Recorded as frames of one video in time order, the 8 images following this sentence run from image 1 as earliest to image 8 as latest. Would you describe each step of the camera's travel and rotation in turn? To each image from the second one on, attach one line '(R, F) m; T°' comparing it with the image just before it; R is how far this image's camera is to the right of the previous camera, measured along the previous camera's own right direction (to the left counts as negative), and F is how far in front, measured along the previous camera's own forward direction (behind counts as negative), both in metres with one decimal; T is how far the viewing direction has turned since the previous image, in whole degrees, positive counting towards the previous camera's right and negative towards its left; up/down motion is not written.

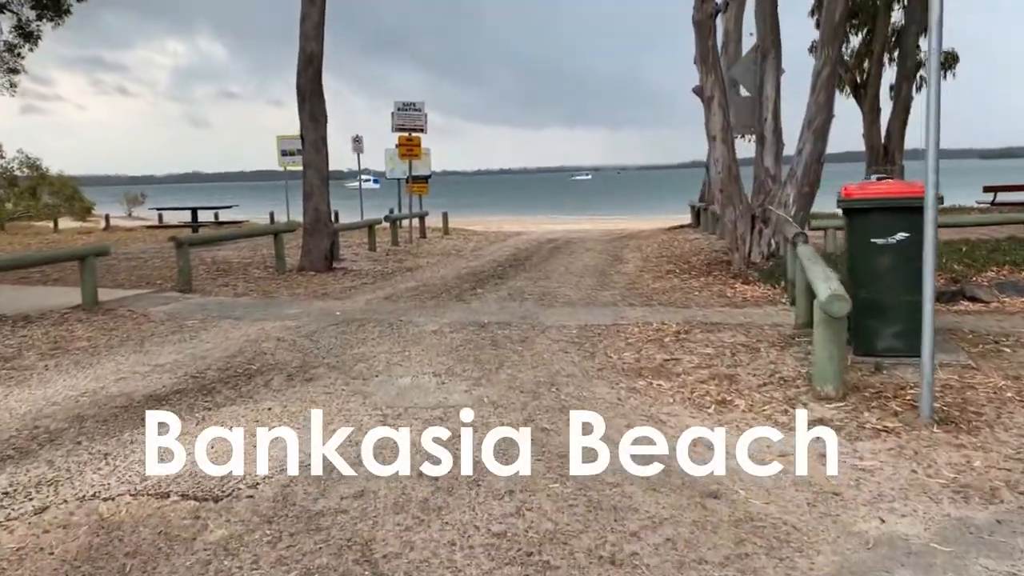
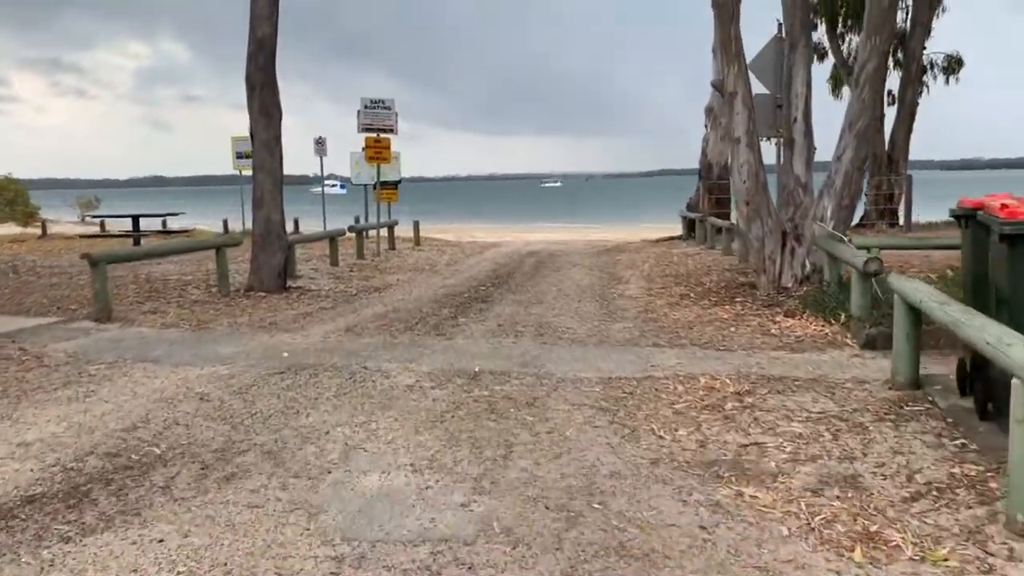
(-0.2, +1.6) m; +2°
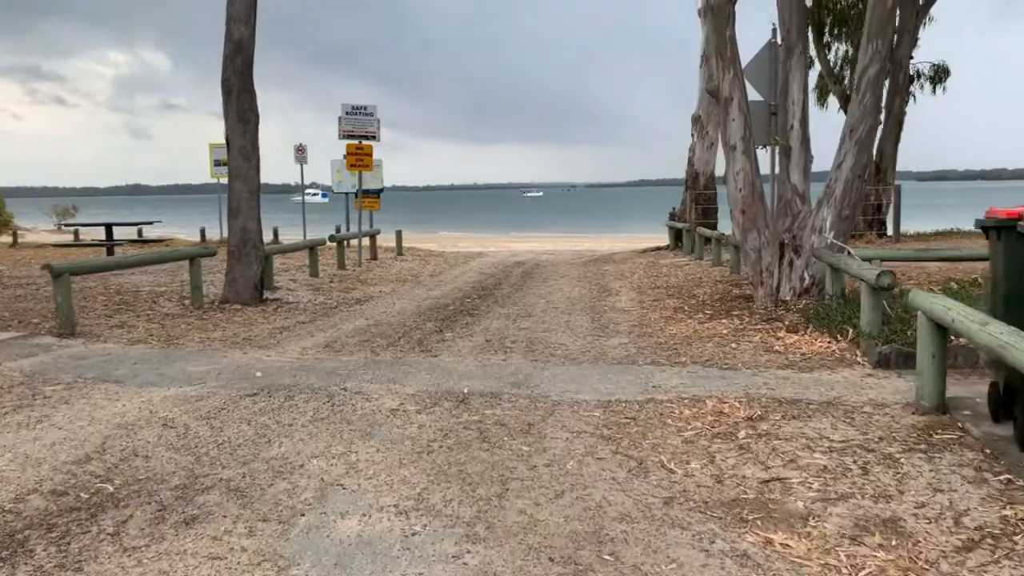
(-0.1, +0.4) m; +1°
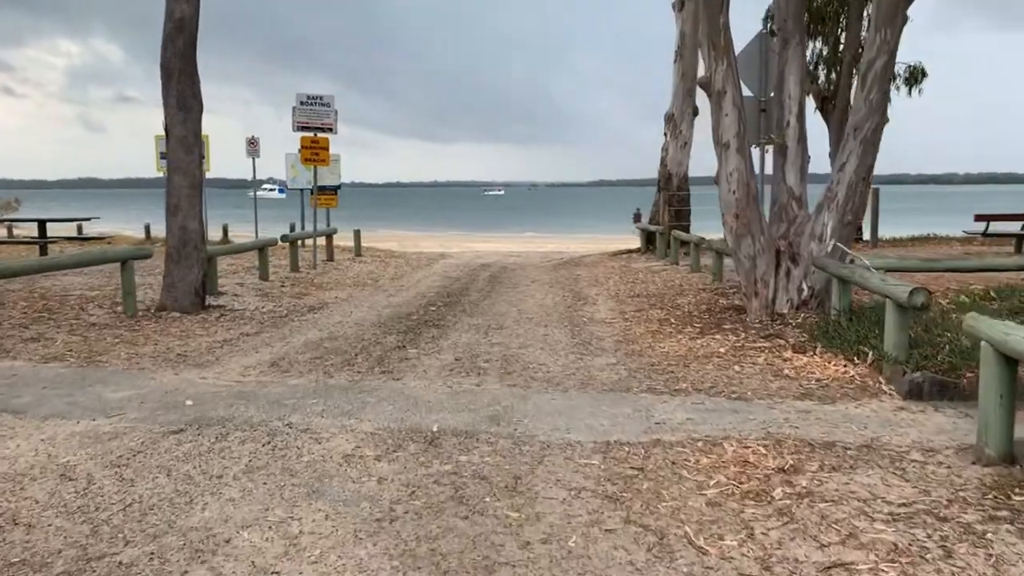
(-0.1, +0.8) m; +3°
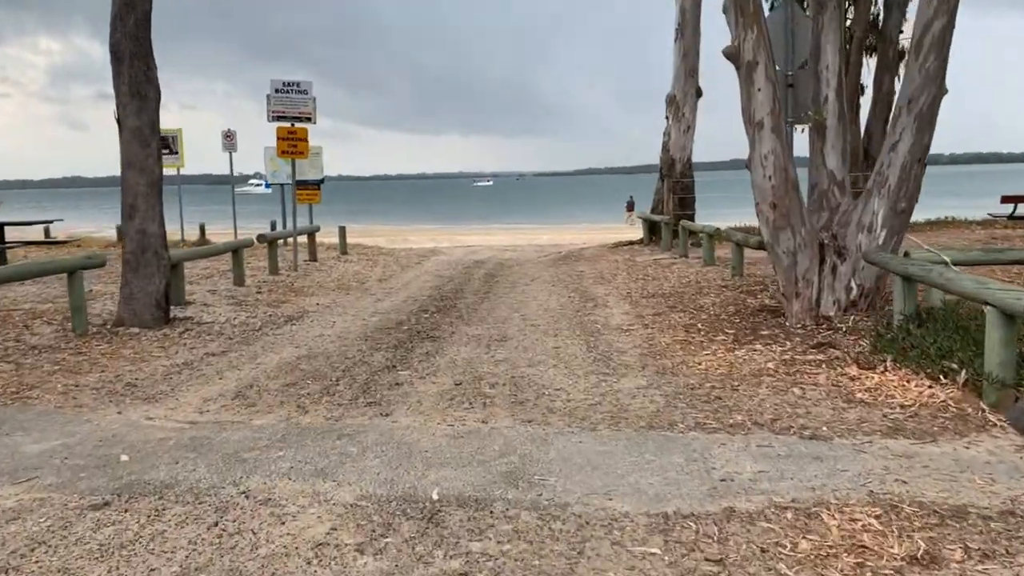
(-0.1, +1.0) m; +1°
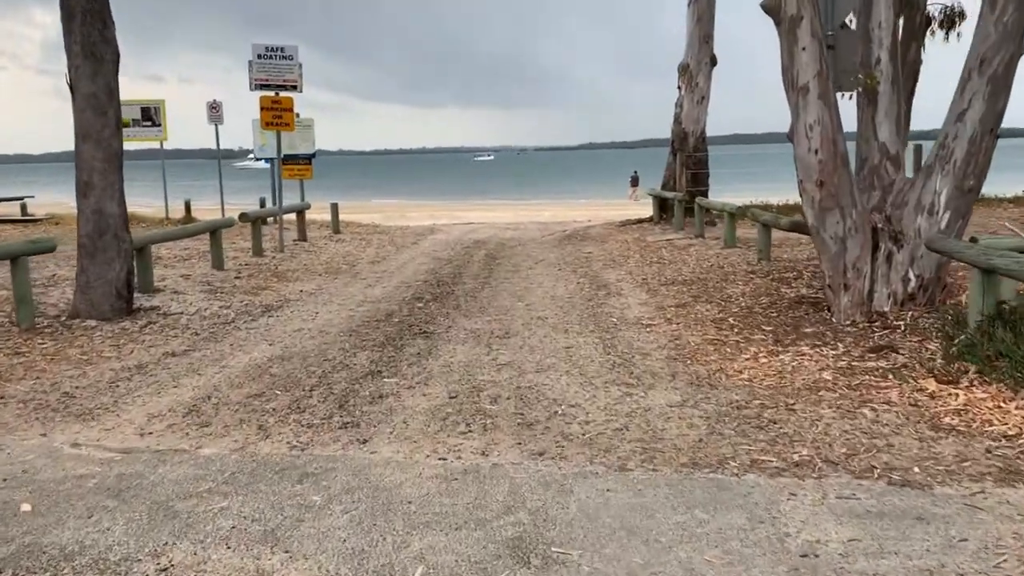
(0.0, +0.9) m; 0°
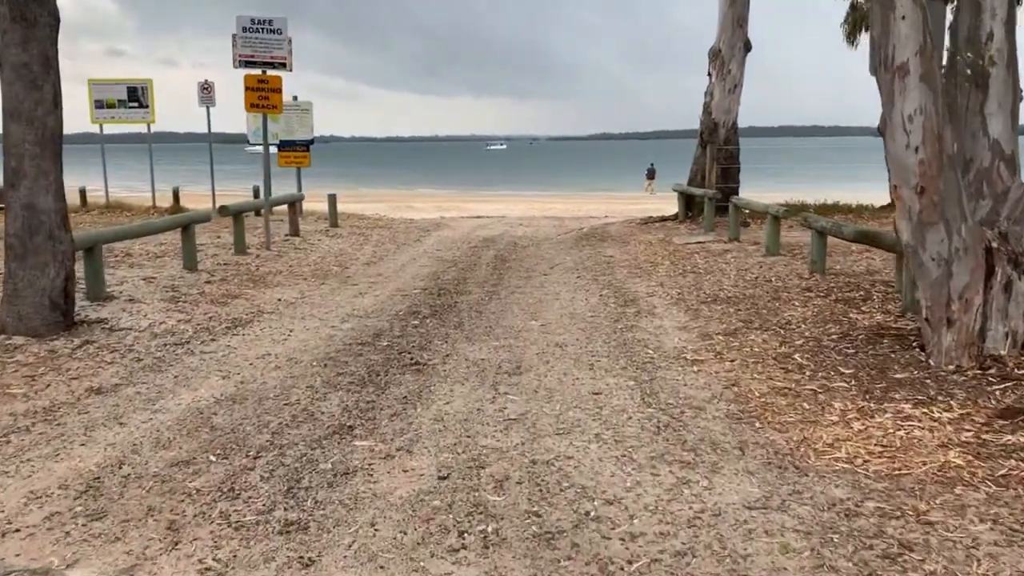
(0.0, +1.2) m; -1°
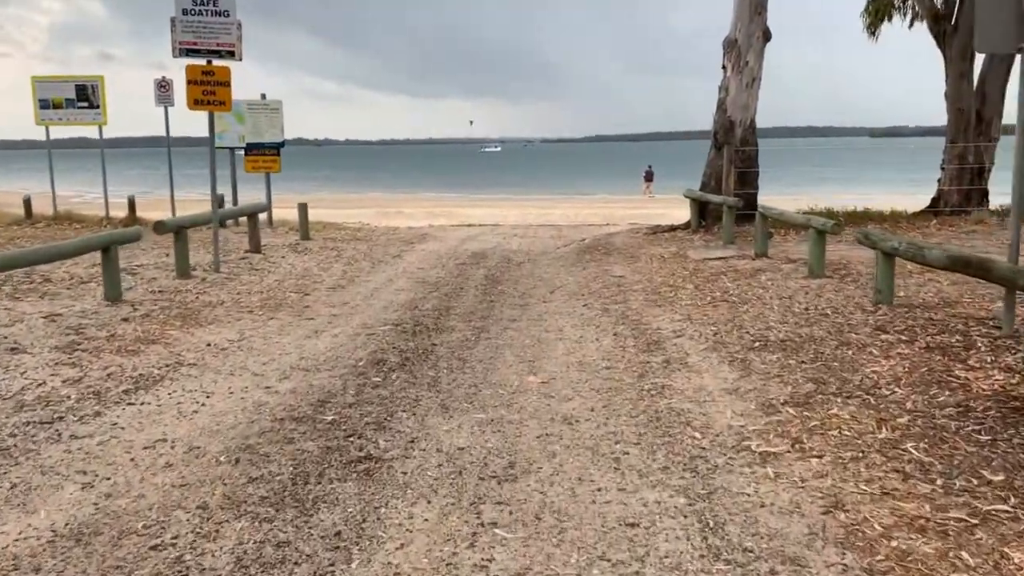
(0.0, +1.5) m; 0°
